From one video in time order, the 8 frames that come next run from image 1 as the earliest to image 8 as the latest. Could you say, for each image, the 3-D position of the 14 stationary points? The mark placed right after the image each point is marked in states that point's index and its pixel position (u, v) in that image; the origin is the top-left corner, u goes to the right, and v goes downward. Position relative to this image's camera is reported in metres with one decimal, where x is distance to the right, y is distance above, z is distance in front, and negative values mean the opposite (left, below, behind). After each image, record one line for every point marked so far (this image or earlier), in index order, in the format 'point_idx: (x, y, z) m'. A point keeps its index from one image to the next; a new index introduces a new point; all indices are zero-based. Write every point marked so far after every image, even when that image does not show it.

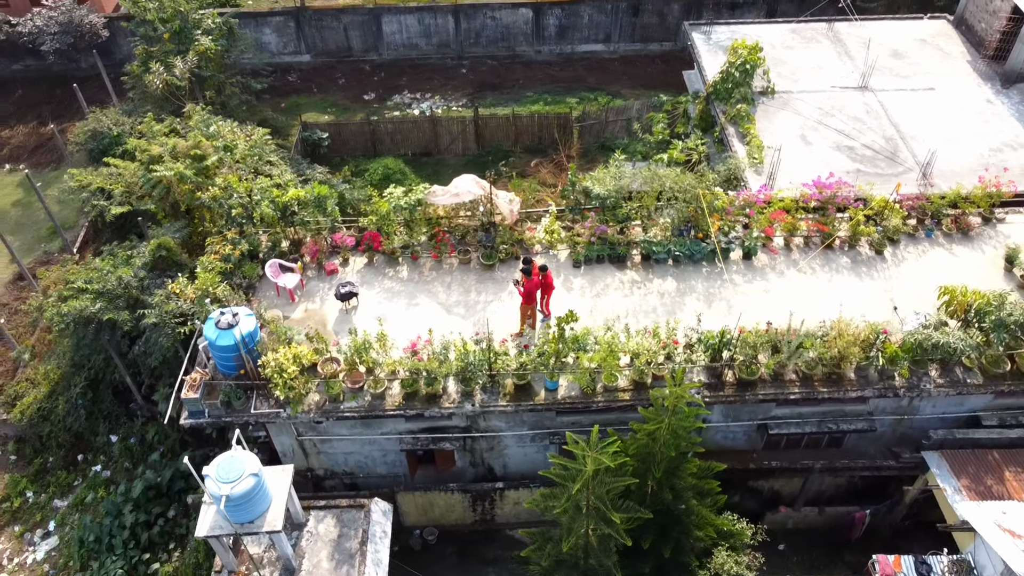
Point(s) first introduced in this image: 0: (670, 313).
0: (+2.0, -0.4, +10.5) m
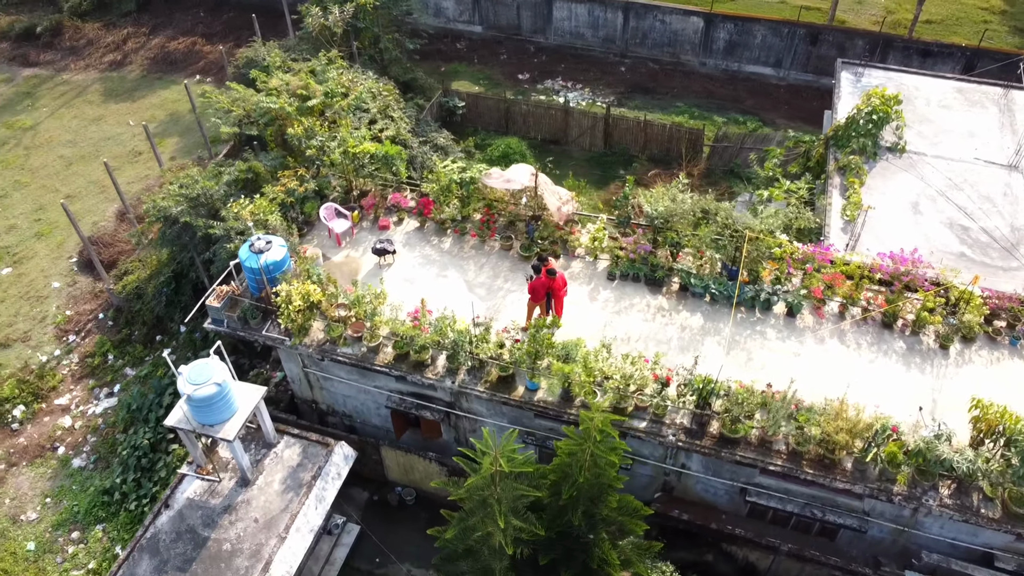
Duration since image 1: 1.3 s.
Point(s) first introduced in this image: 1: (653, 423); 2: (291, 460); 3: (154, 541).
0: (+2.1, -0.8, +10.1) m
1: (+1.7, -1.5, +9.3) m
2: (-2.7, -2.1, +9.8) m
3: (-4.1, -2.8, +9.1) m
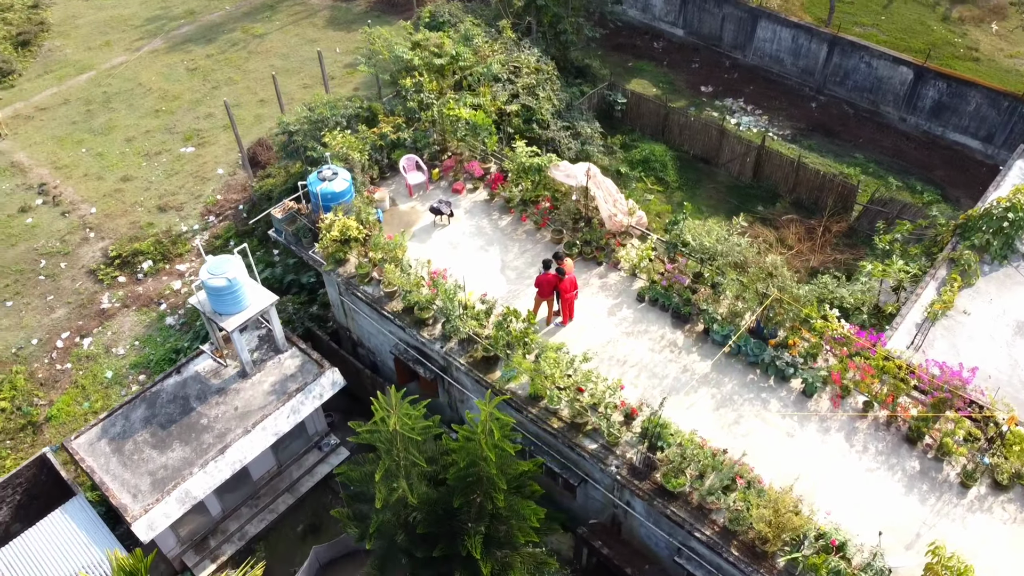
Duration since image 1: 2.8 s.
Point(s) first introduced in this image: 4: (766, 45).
0: (+1.9, -1.2, +9.6) m
1: (+1.0, -1.8, +9.0) m
2: (-3.0, -1.1, +10.7) m
3: (-4.7, -1.4, +10.5) m
4: (+6.1, +5.9, +19.5) m
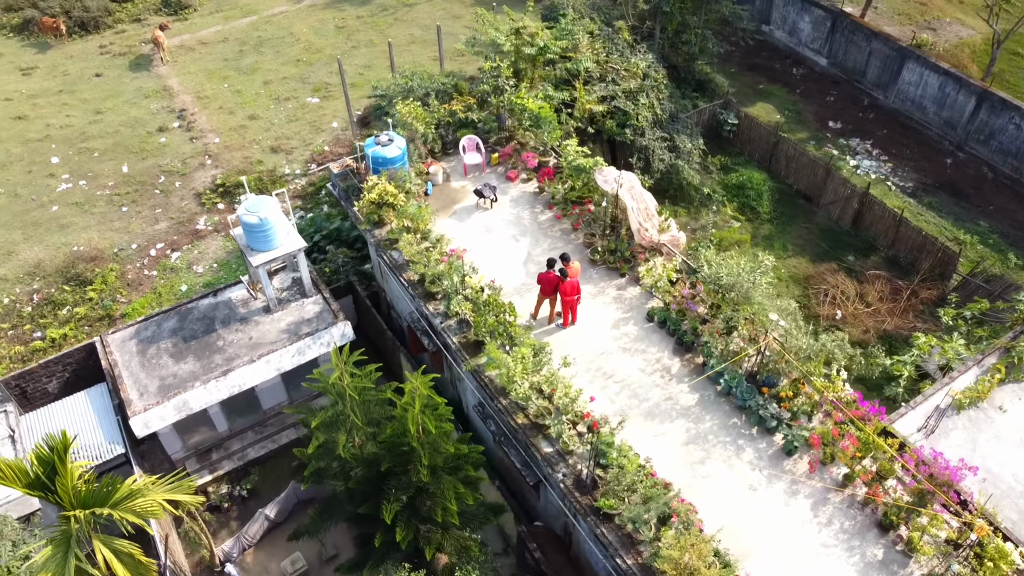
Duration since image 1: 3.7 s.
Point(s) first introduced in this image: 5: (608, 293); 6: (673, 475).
0: (+1.5, -1.5, +9.4) m
1: (+0.5, -1.8, +9.0) m
2: (-2.9, -0.4, +11.4) m
3: (-4.6, -0.3, +11.5) m
4: (+8.9, +4.5, +18.1) m
5: (+1.3, -0.1, +10.7) m
6: (+1.8, -2.0, +8.9) m
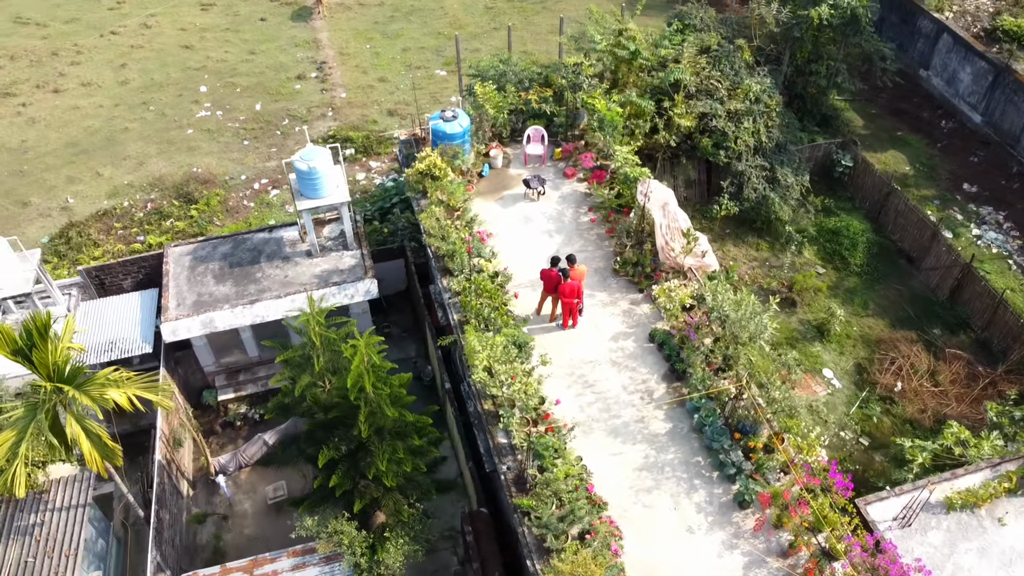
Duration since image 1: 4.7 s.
0: (+1.1, -1.6, +9.2) m
1: (-0.1, -1.8, +9.0) m
2: (-2.5, +0.3, +12.0) m
3: (-4.1, +0.8, +12.4) m
4: (+11.1, +2.5, +16.1) m
5: (+1.4, -0.2, +10.5) m
6: (+1.1, -2.2, +8.7) m
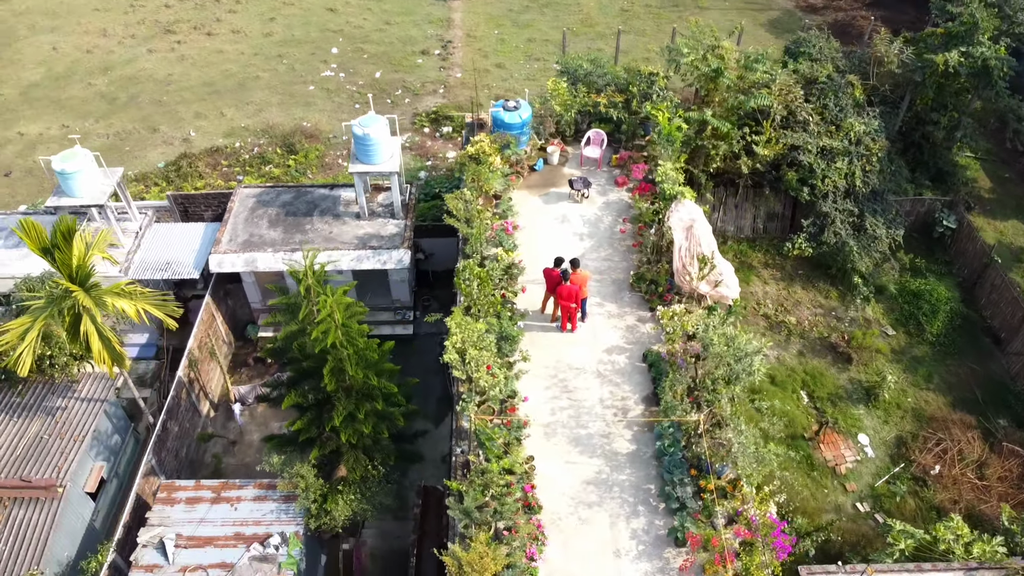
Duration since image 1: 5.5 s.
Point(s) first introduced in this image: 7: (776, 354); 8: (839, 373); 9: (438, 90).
0: (+0.7, -1.7, +9.2) m
1: (-0.5, -1.6, +9.1) m
2: (-2.0, +0.9, +12.5) m
3: (-3.4, +1.6, +13.2) m
4: (+12.3, +0.3, +14.1) m
5: (+1.5, -0.4, +10.4) m
6: (+0.4, -2.3, +8.6) m
7: (+4.5, -1.1, +13.7) m
8: (+5.5, -1.4, +13.5) m
9: (-1.8, +4.8, +19.5) m
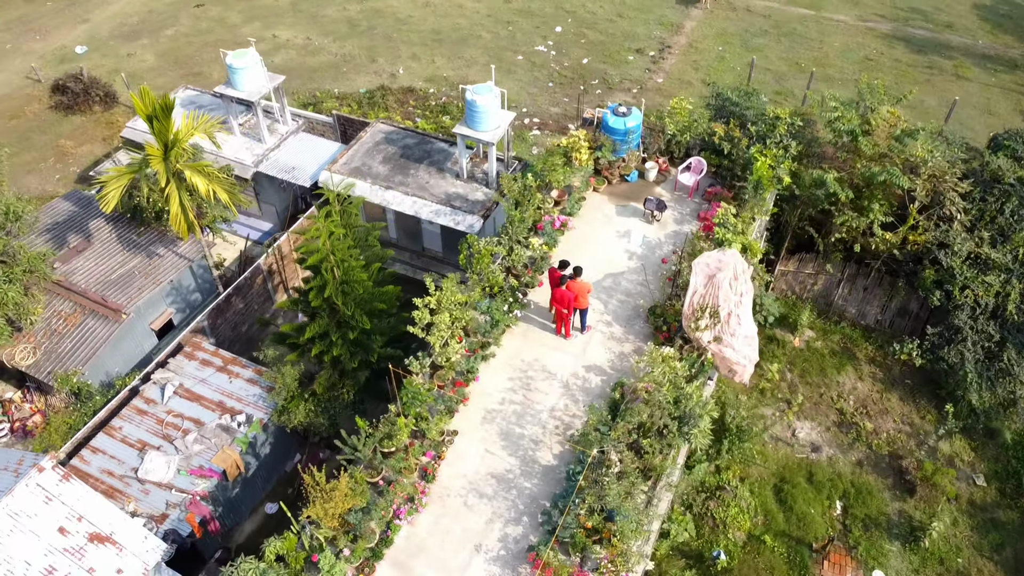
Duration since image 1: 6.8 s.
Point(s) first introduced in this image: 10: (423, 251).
0: (-0.1, -1.6, +9.2) m
1: (-1.2, -1.2, +9.6) m
2: (-0.7, +1.5, +13.1) m
3: (-1.5, +2.6, +14.1) m
4: (+12.5, -3.7, +10.3) m
5: (+1.4, -0.7, +10.1) m
6: (-0.7, -2.1, +8.8) m
7: (+4.9, -2.5, +12.4) m
8: (+5.6, -3.1, +11.9) m
9: (+2.9, +4.8, +19.5) m
10: (-1.6, +0.7, +14.4) m
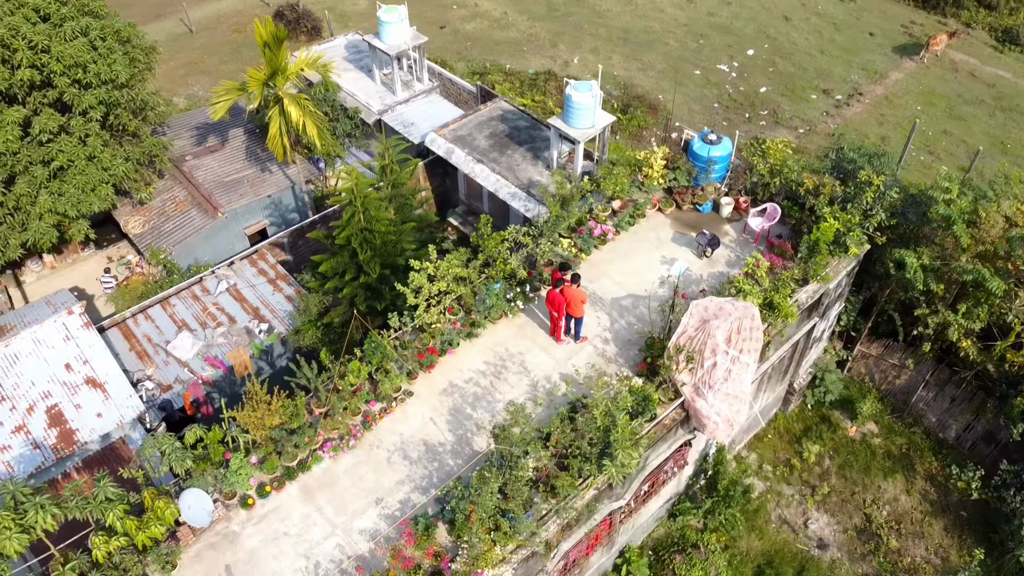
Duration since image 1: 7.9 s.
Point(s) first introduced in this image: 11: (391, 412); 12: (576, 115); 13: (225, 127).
0: (-0.7, -1.4, +9.5) m
1: (-1.4, -0.7, +10.0) m
2: (+0.7, +1.6, +13.2) m
3: (+0.5, +2.9, +14.4) m
4: (+10.7, -6.9, +7.3) m
5: (+1.2, -1.0, +9.8) m
6: (-1.4, -1.7, +9.2) m
7: (+4.5, -3.7, +11.2) m
8: (+4.9, -4.5, +10.6) m
9: (+6.5, +3.6, +18.3) m
10: (-0.1, +1.1, +14.7) m
11: (-1.4, -1.4, +9.3) m
12: (+0.8, +2.8, +12.6) m
13: (-5.4, +3.0, +15.1) m
